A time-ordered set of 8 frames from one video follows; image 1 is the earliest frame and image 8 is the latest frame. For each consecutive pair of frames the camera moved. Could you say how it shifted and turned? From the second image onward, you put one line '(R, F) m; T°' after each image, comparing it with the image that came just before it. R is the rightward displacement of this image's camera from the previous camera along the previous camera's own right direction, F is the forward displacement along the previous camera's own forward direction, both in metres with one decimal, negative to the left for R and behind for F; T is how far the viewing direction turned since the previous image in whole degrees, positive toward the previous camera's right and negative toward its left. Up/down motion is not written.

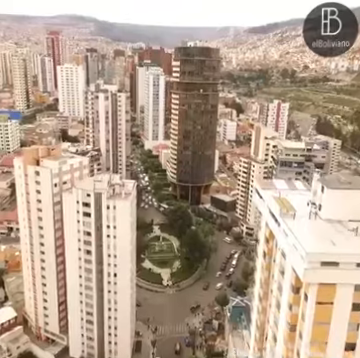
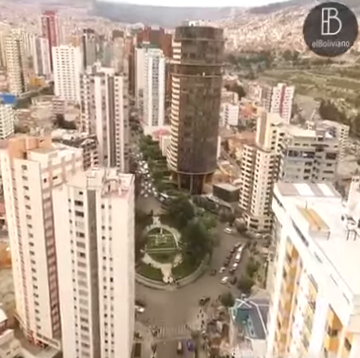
(-0.1, +2.2) m; 0°
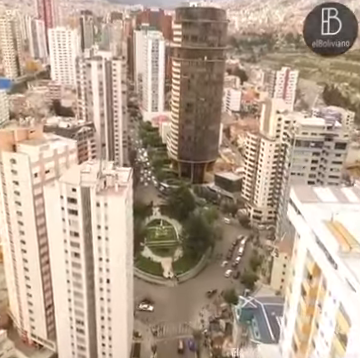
(-0.1, +1.6) m; 0°
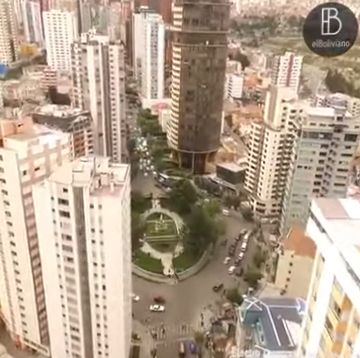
(-0.1, +1.6) m; 0°
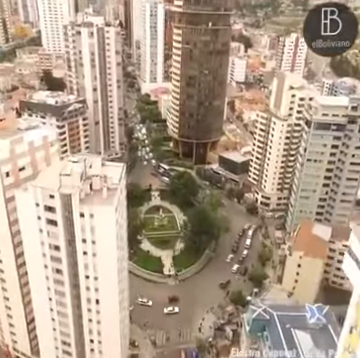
(-0.1, +2.0) m; 0°
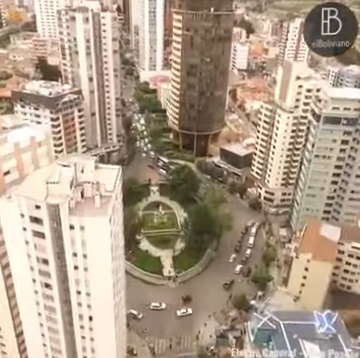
(0.0, +1.5) m; 0°
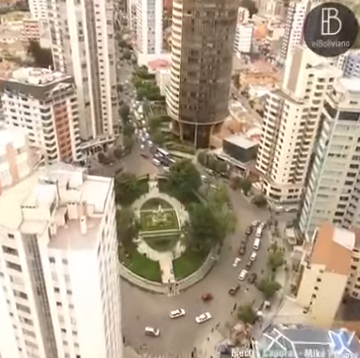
(-0.1, +2.3) m; 0°
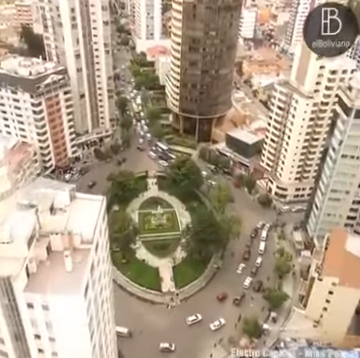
(-0.1, +1.8) m; 0°
